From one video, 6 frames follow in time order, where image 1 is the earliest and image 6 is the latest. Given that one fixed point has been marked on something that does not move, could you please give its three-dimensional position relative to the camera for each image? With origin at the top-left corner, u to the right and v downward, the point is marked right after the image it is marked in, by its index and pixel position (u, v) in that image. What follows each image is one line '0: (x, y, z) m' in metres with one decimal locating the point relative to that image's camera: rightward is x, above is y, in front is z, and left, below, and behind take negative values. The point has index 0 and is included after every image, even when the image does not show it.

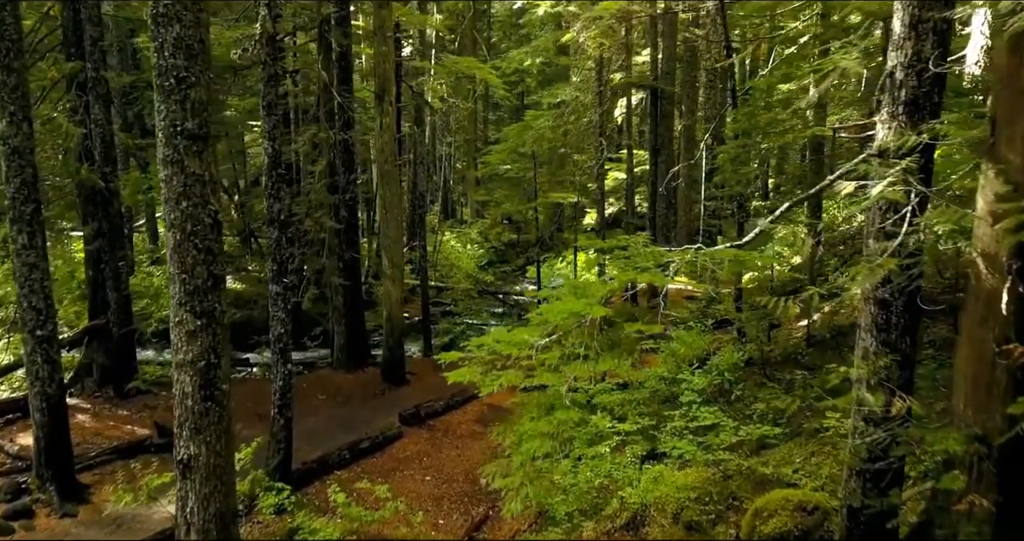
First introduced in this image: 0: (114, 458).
0: (-5.8, -2.8, +8.9) m
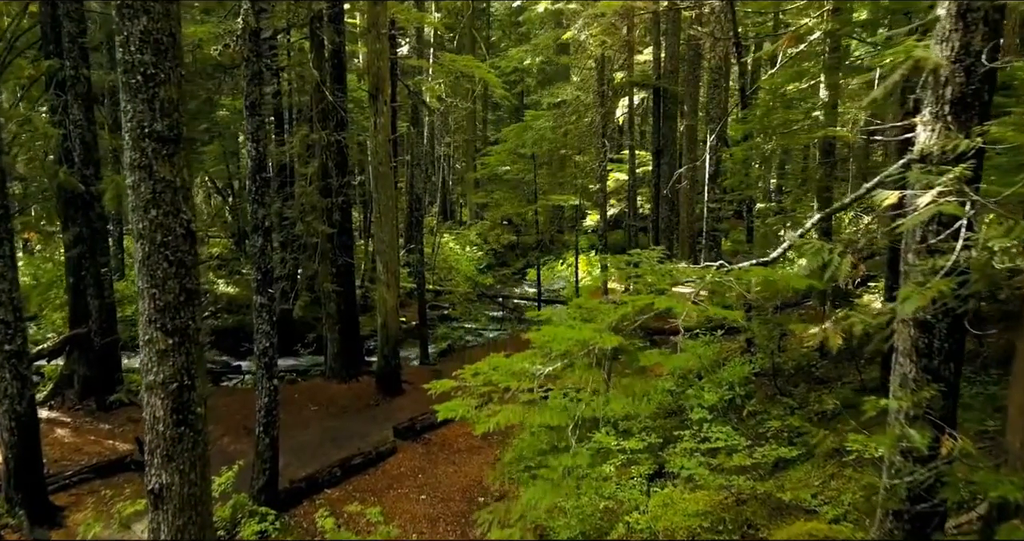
0: (-5.9, -2.9, +8.4) m
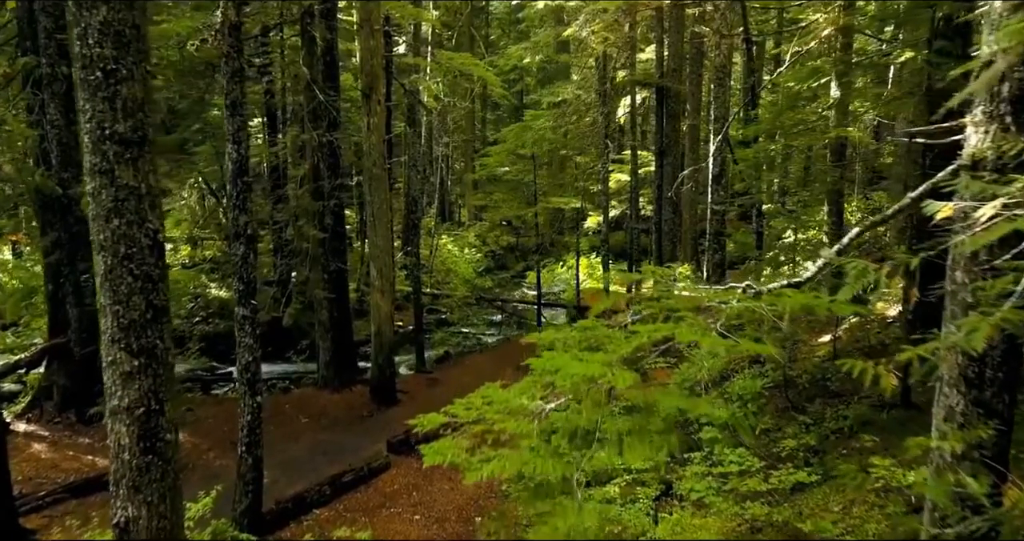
0: (-5.9, -3.0, +8.0) m
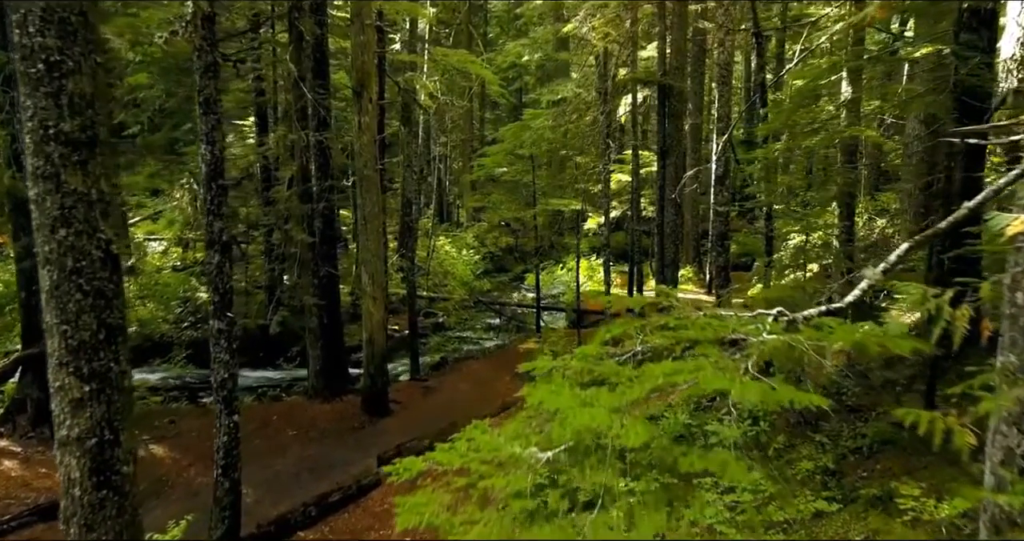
0: (-5.9, -3.1, +7.5) m
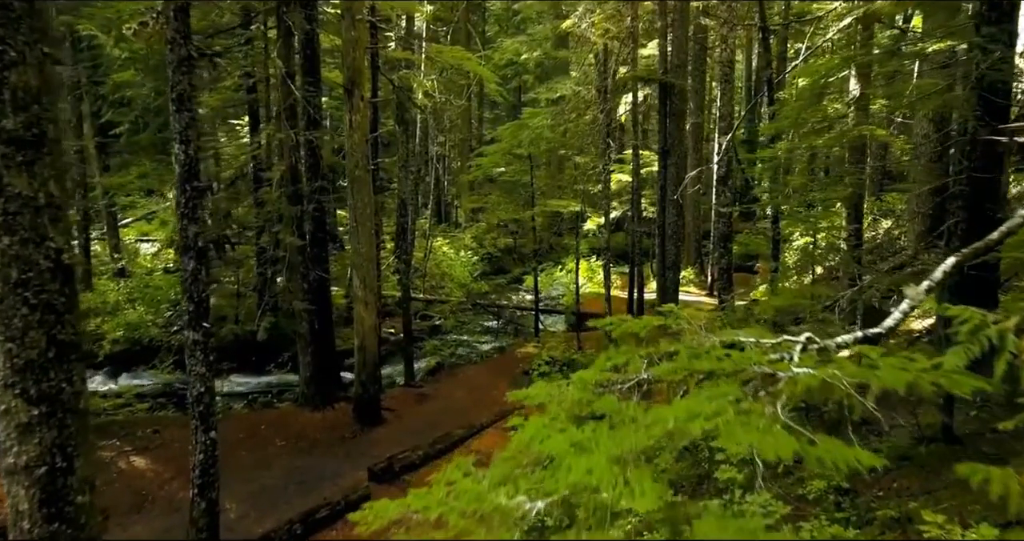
0: (-6.0, -3.2, +7.1) m
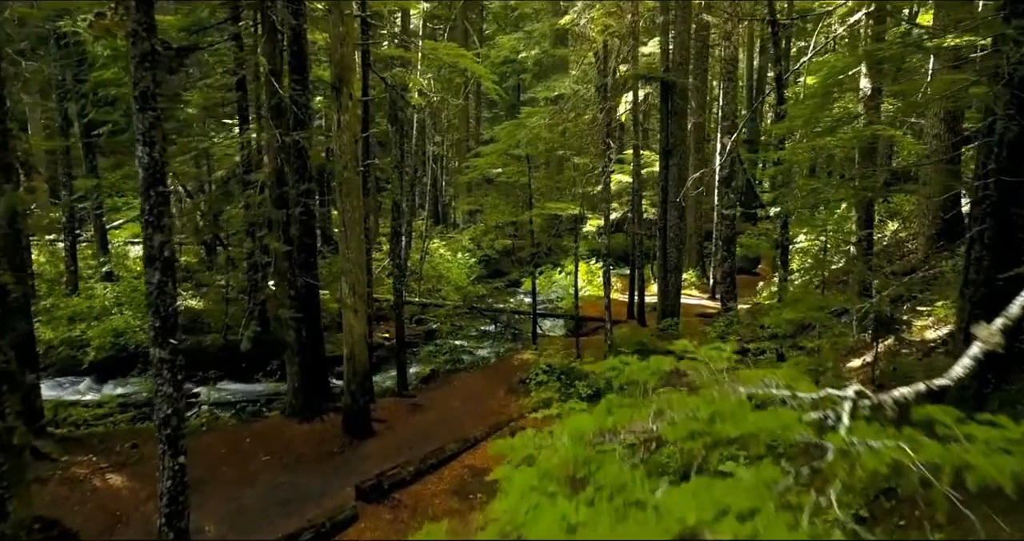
0: (-6.1, -3.3, +6.7) m
